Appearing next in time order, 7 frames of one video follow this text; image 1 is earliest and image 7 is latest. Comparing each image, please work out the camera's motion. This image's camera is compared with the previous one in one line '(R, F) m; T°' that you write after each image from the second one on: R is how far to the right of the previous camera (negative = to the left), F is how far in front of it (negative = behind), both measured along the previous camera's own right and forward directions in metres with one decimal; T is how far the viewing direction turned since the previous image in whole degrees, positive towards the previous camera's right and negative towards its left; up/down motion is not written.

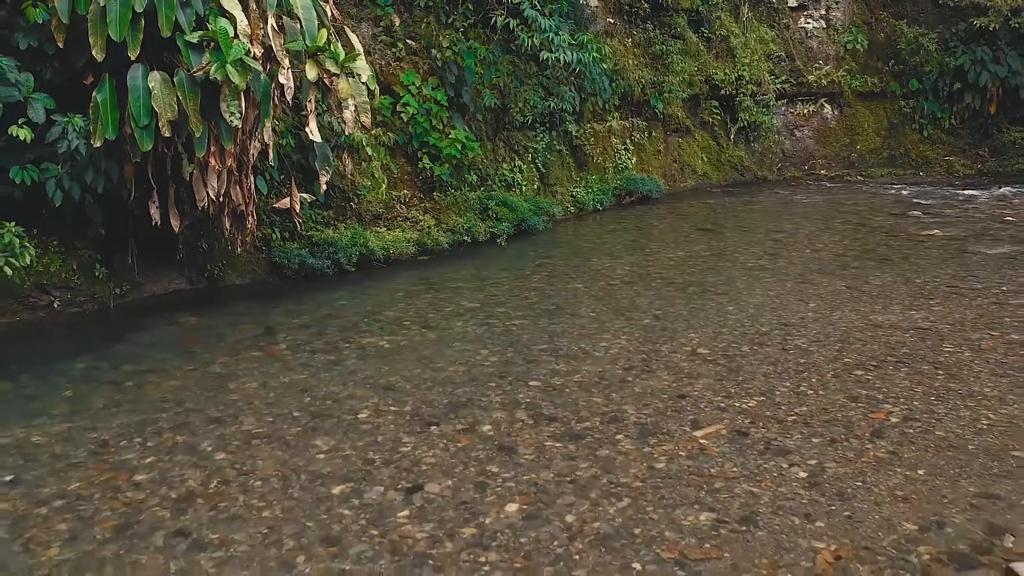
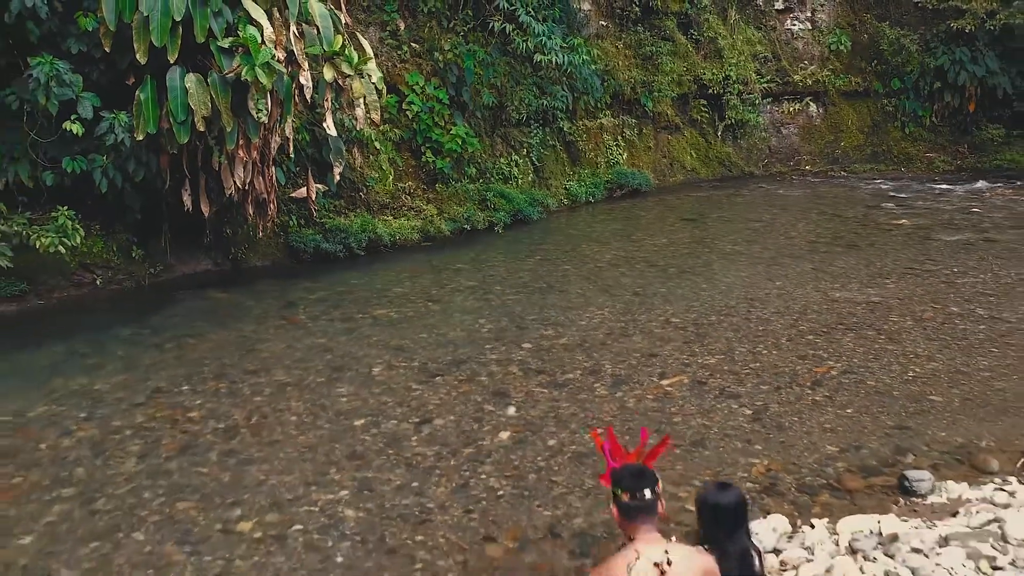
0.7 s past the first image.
(0.0, -0.7) m; 0°
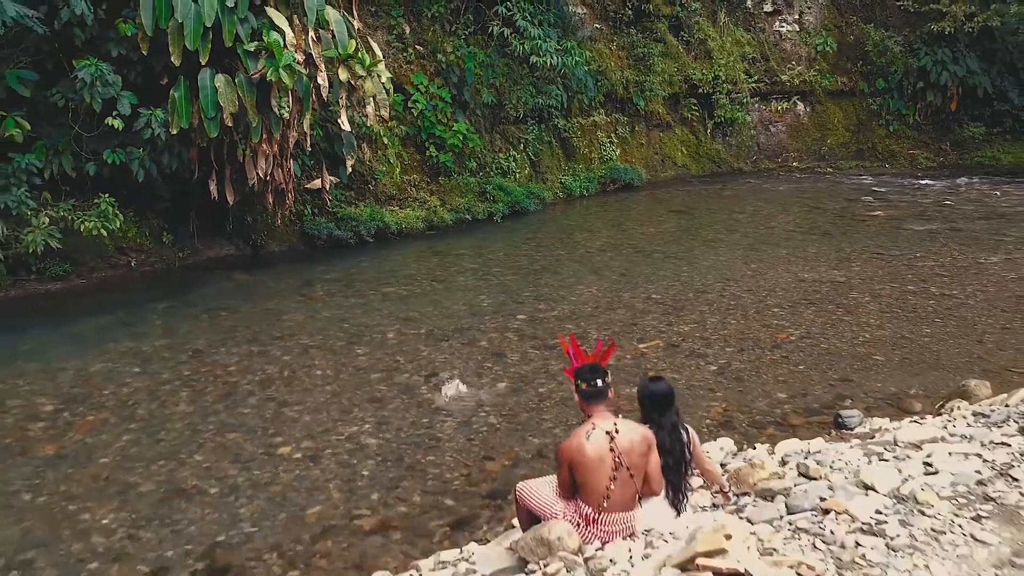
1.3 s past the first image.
(0.0, -0.7) m; 0°
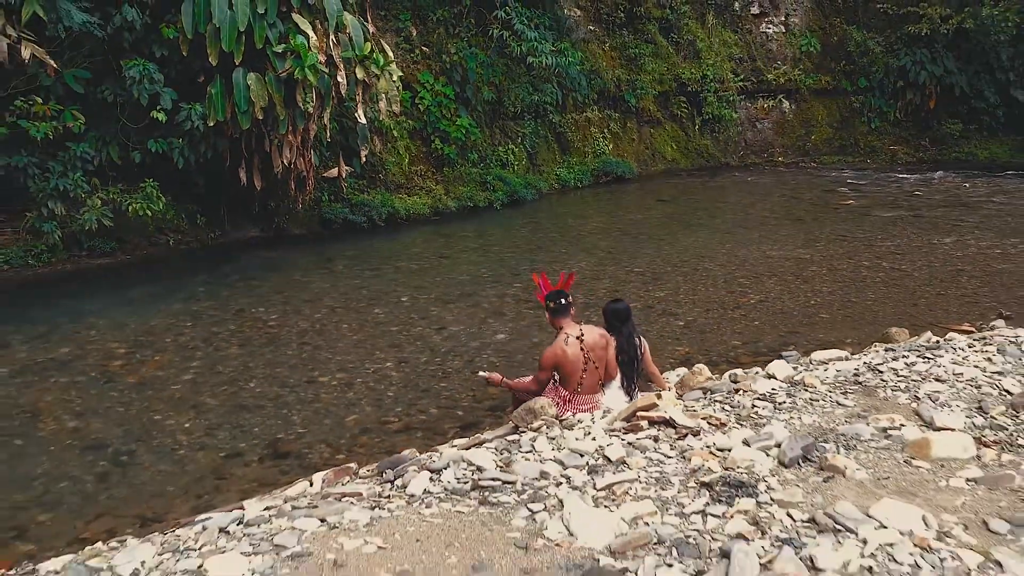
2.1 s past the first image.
(0.0, -0.9) m; 0°
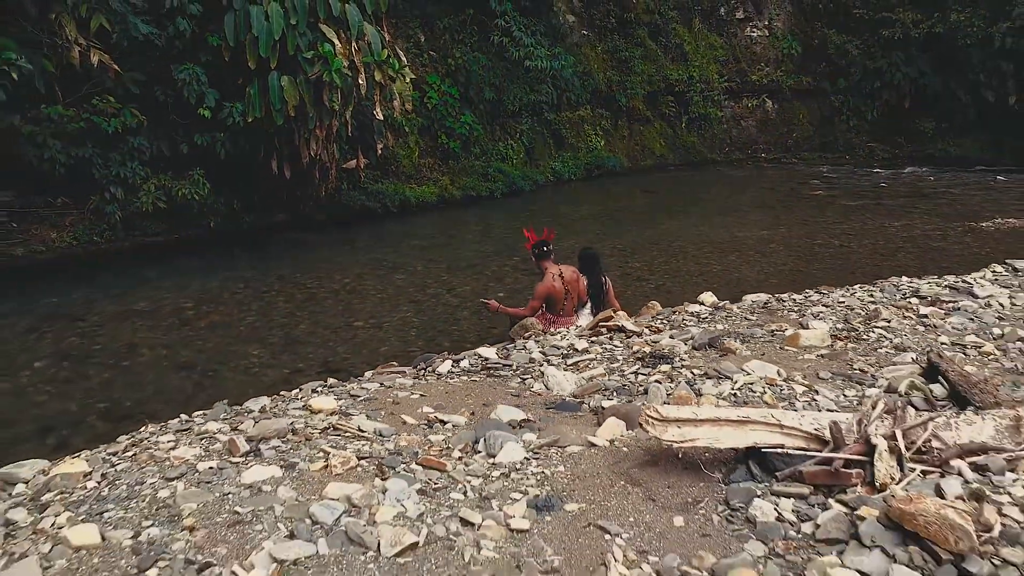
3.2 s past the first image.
(0.0, -1.2) m; 0°
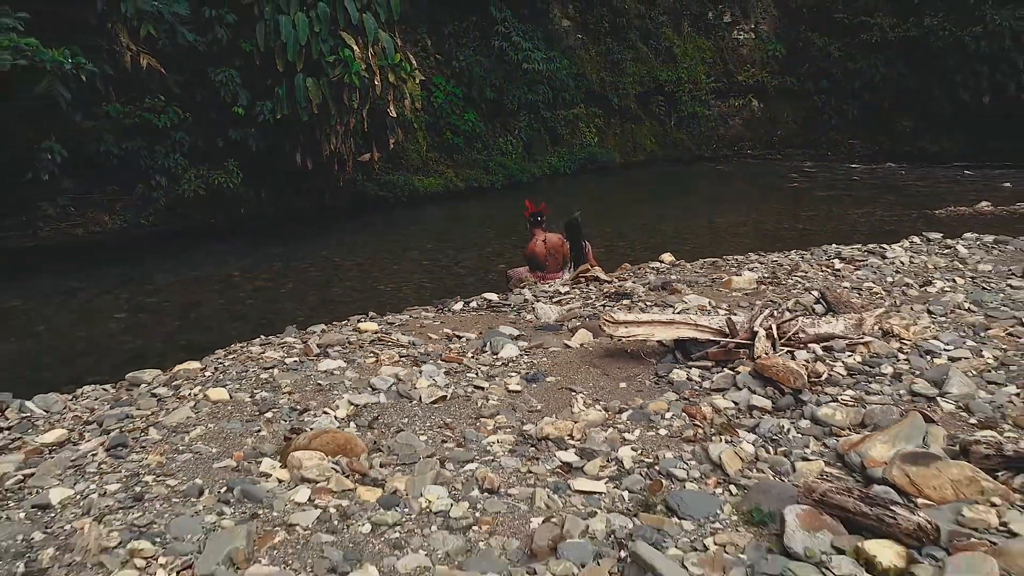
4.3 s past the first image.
(0.0, -1.1) m; 0°
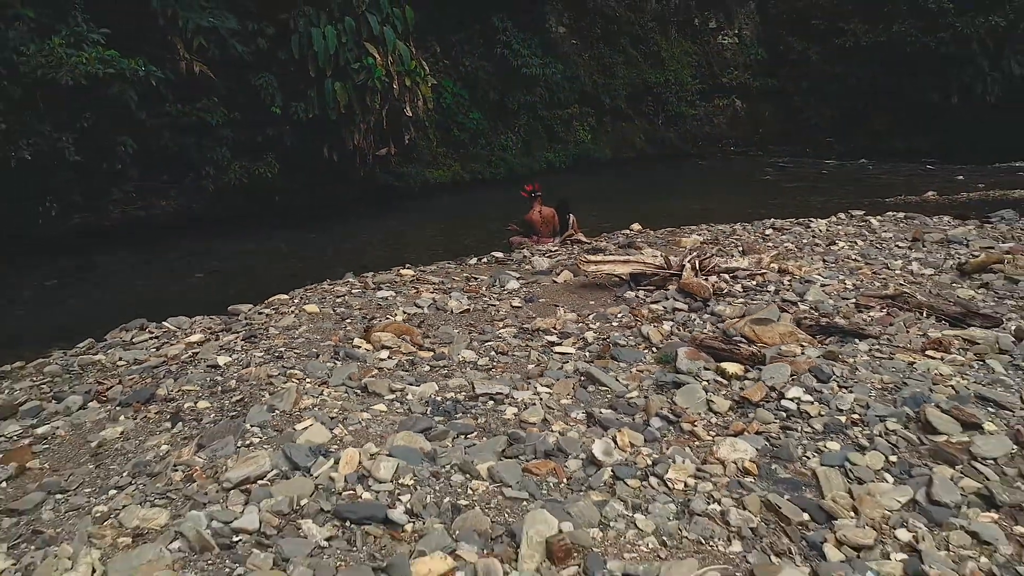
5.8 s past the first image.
(0.0, -1.6) m; 0°
